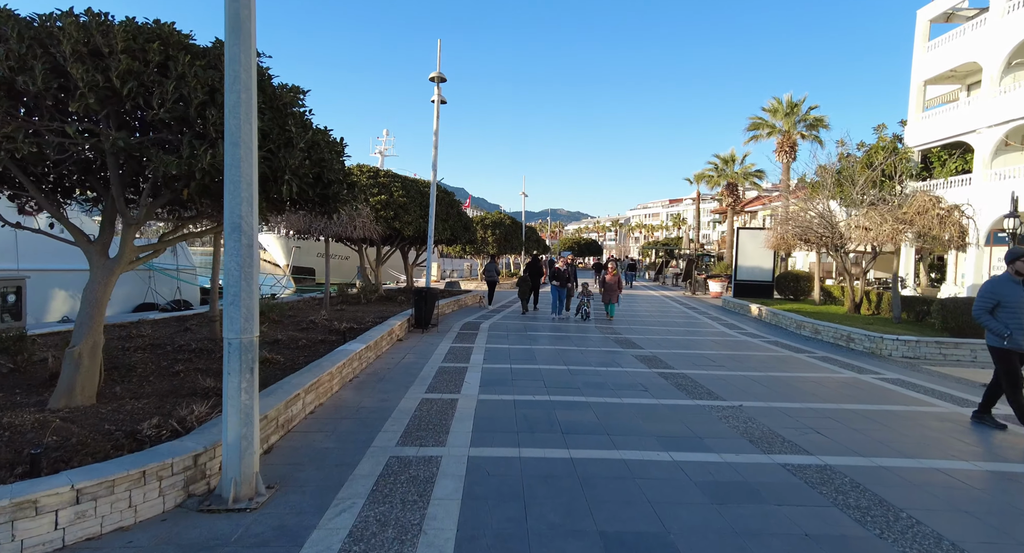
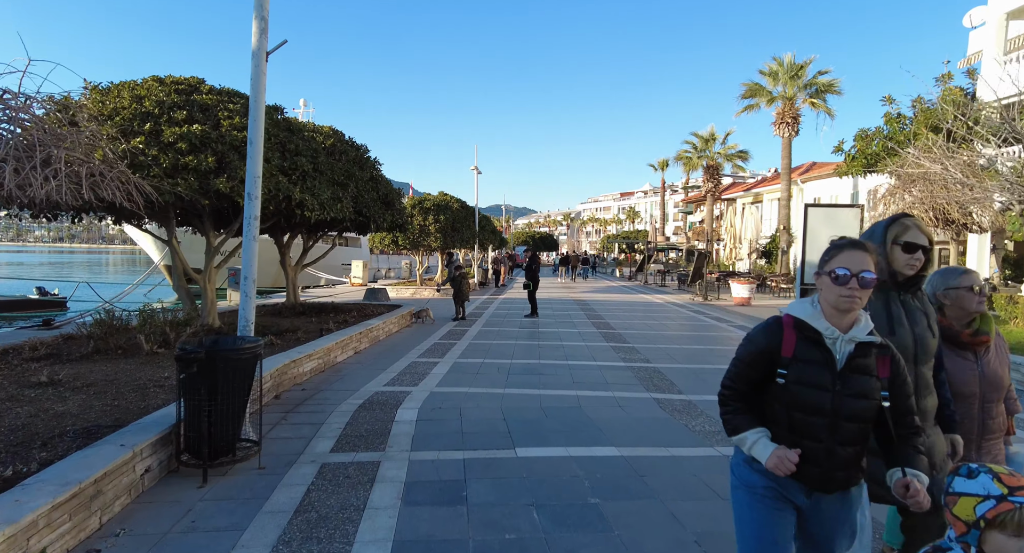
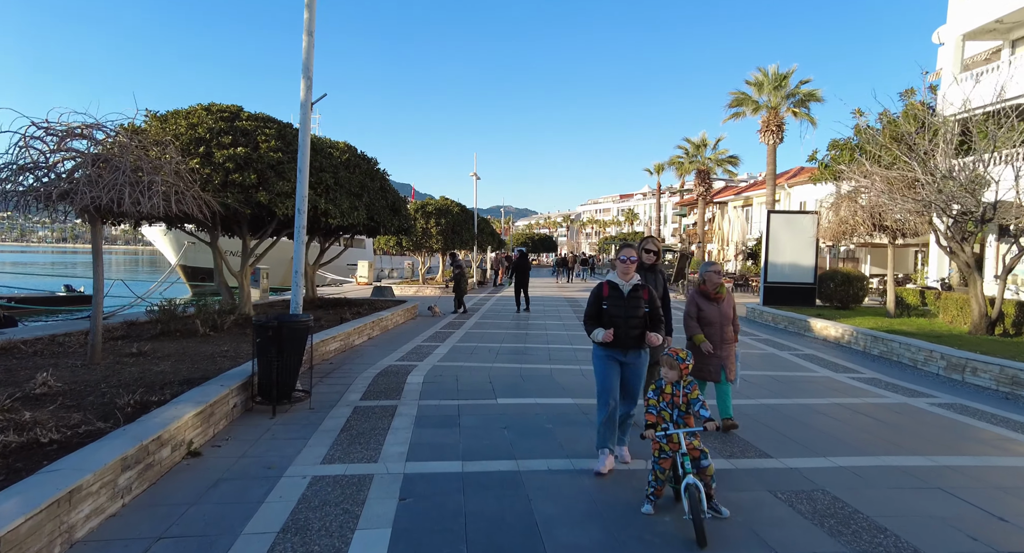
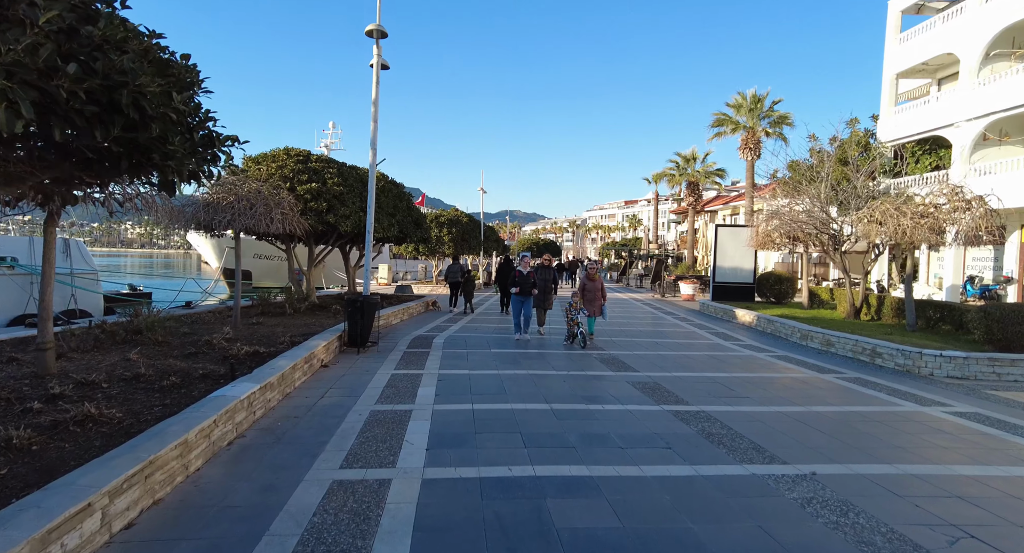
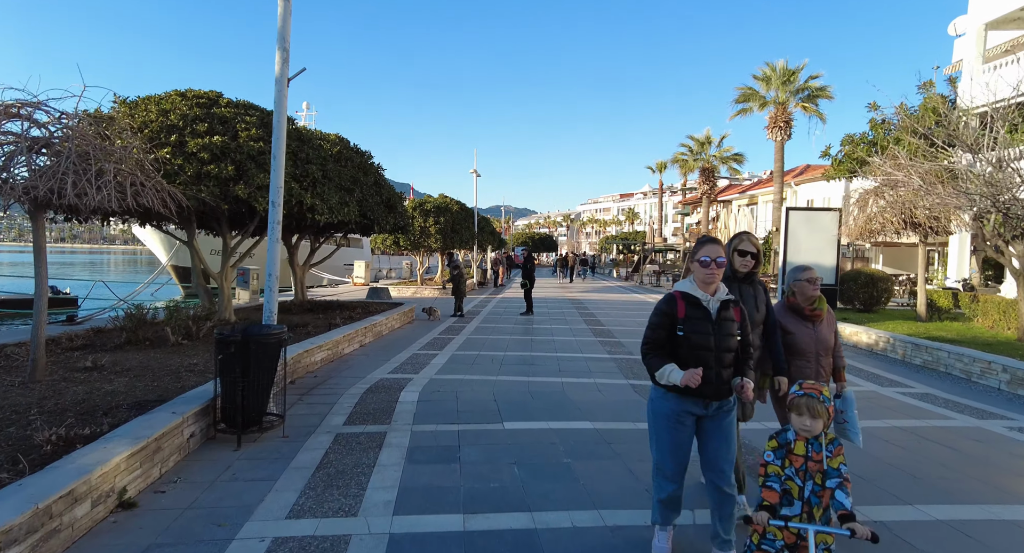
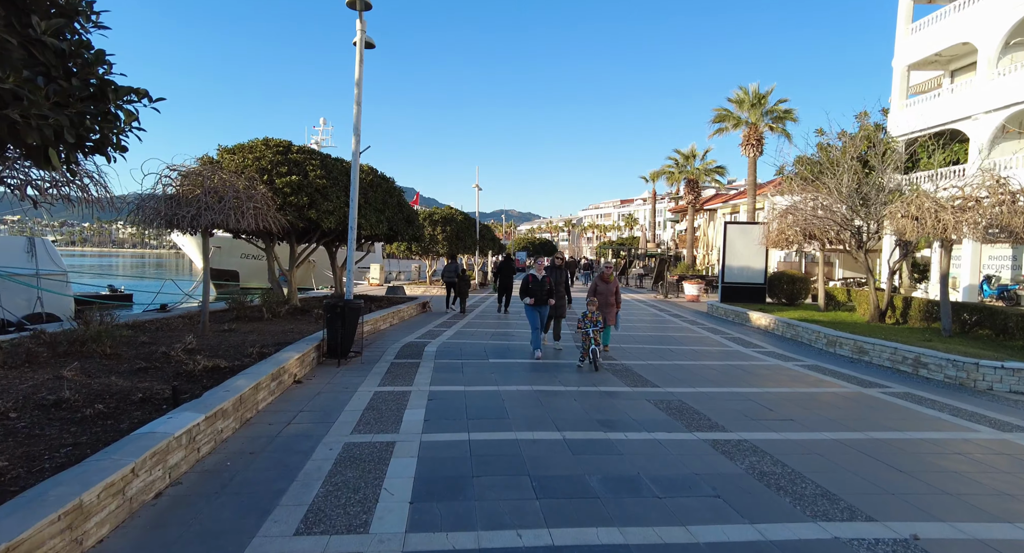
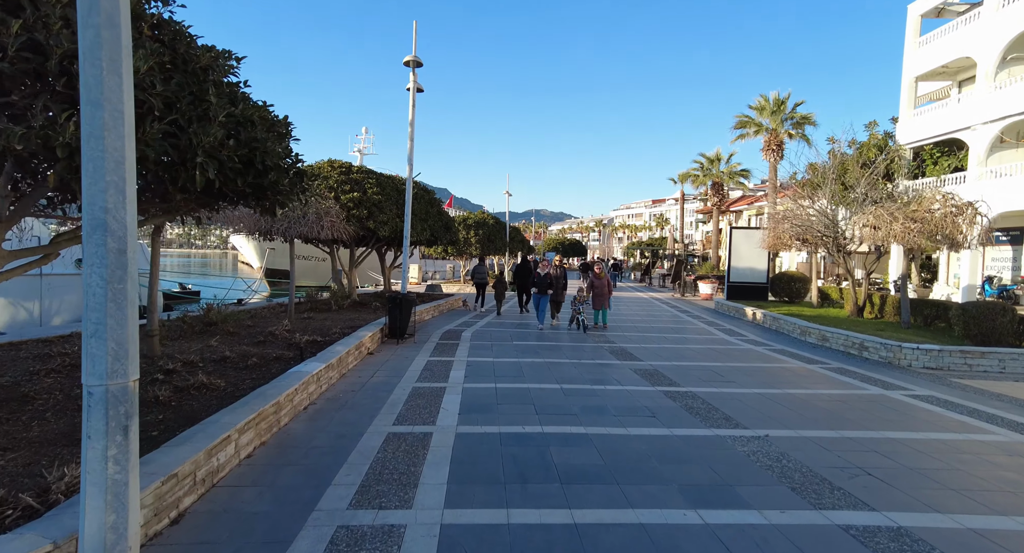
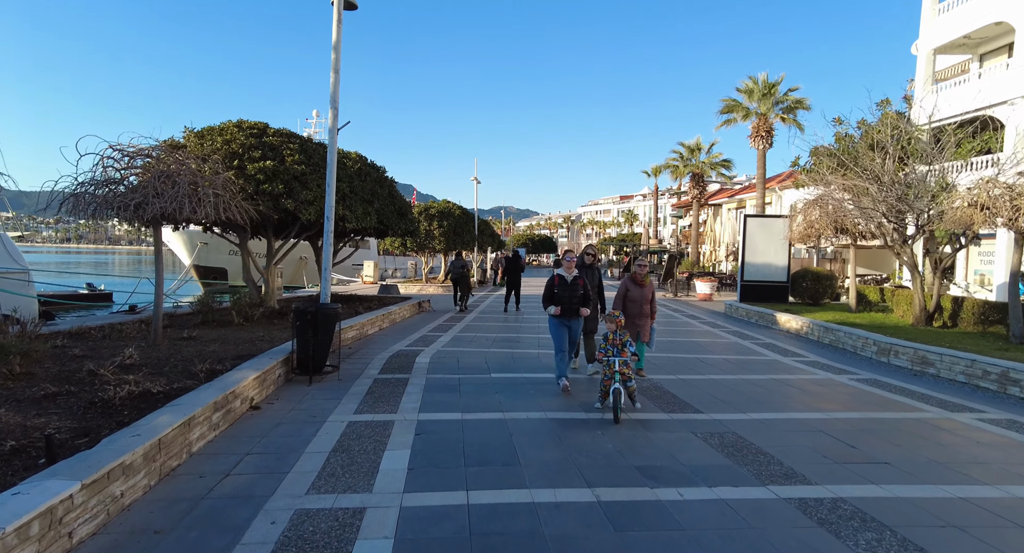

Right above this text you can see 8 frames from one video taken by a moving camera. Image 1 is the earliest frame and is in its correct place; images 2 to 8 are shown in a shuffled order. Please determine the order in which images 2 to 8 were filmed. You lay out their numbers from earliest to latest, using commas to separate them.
7, 4, 6, 8, 3, 5, 2
